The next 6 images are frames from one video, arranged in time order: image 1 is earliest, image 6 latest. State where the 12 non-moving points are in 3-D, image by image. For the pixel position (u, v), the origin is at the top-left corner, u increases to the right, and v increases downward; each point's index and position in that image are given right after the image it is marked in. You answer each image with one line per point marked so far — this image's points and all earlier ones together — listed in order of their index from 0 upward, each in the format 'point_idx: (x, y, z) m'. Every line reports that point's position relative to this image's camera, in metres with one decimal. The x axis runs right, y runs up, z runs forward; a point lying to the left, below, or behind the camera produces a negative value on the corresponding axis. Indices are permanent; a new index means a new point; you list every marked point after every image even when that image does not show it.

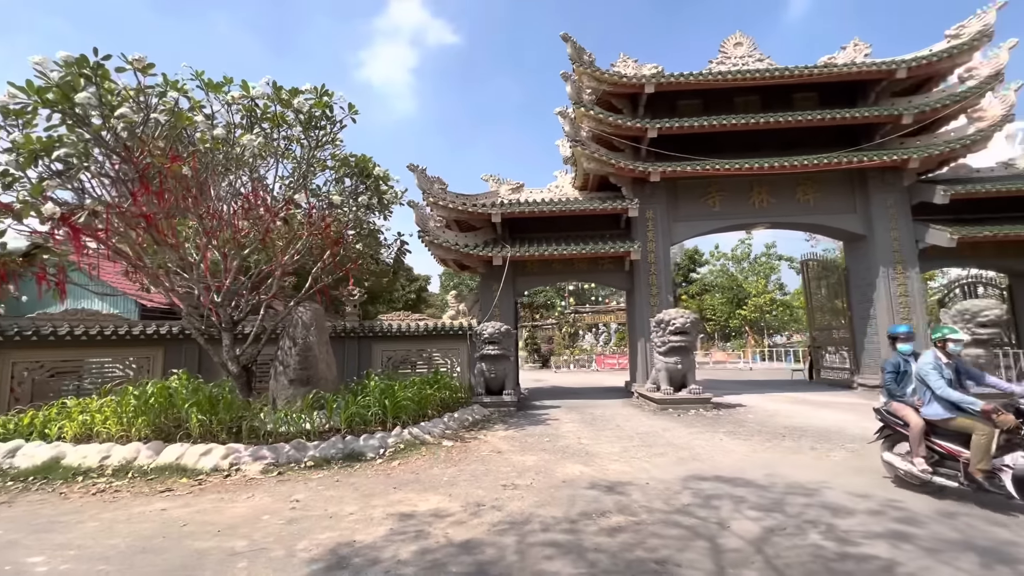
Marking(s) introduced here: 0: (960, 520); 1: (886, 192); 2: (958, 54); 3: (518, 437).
0: (+3.3, -1.7, +3.5) m
1: (+8.7, +2.2, +10.9) m
2: (+9.8, +5.2, +10.4) m
3: (+0.1, -2.3, +7.2) m
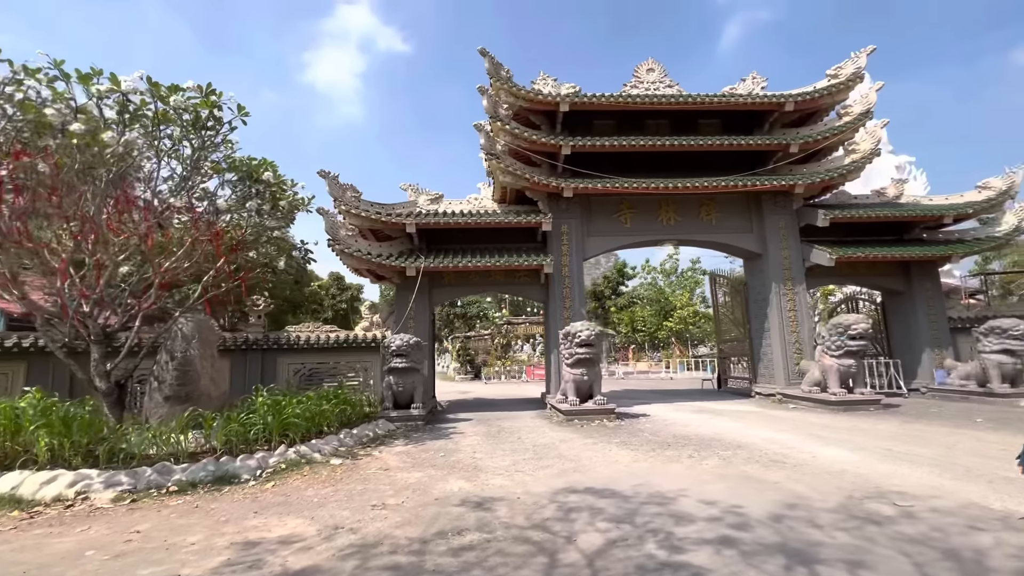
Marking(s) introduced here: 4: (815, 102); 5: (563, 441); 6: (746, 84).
0: (+2.2, -1.9, +3.8) m
1: (+6.7, +1.9, +11.8) m
2: (+7.9, +4.8, +11.5) m
3: (-1.5, -2.5, +7.1) m
4: (+7.5, +4.6, +11.7) m
5: (+0.8, -2.4, +7.5) m
6: (+6.5, +5.6, +13.0) m
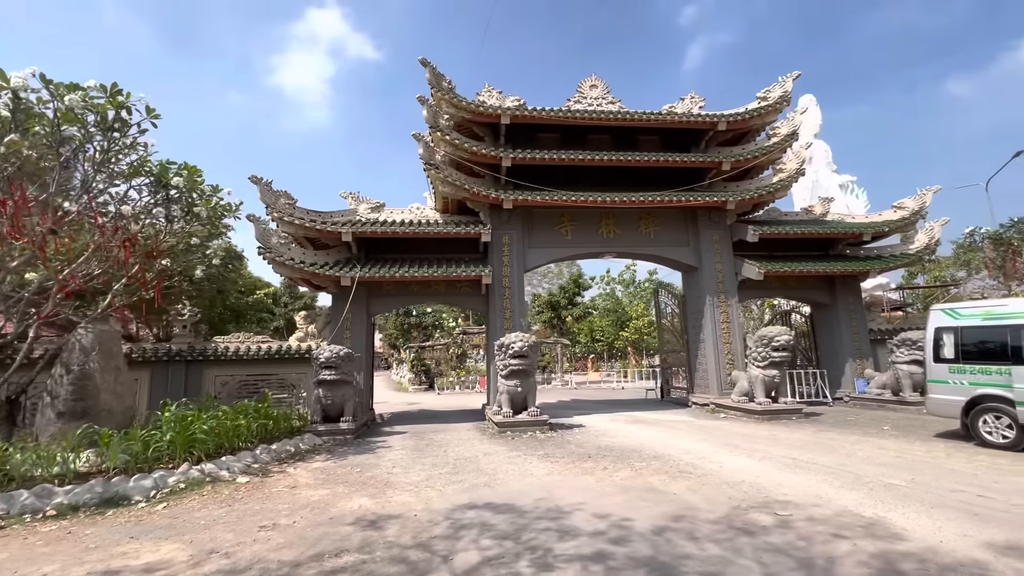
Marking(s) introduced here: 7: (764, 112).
0: (+1.2, -2.0, +3.8) m
1: (+5.2, +1.5, +12.2) m
2: (+6.5, +4.5, +12.1) m
3: (-2.6, -2.6, +6.9) m
4: (+6.1, +4.3, +12.2) m
5: (-0.4, -2.6, +7.4) m
6: (+4.9, +5.3, +13.5) m
7: (+6.5, +4.5, +12.0) m
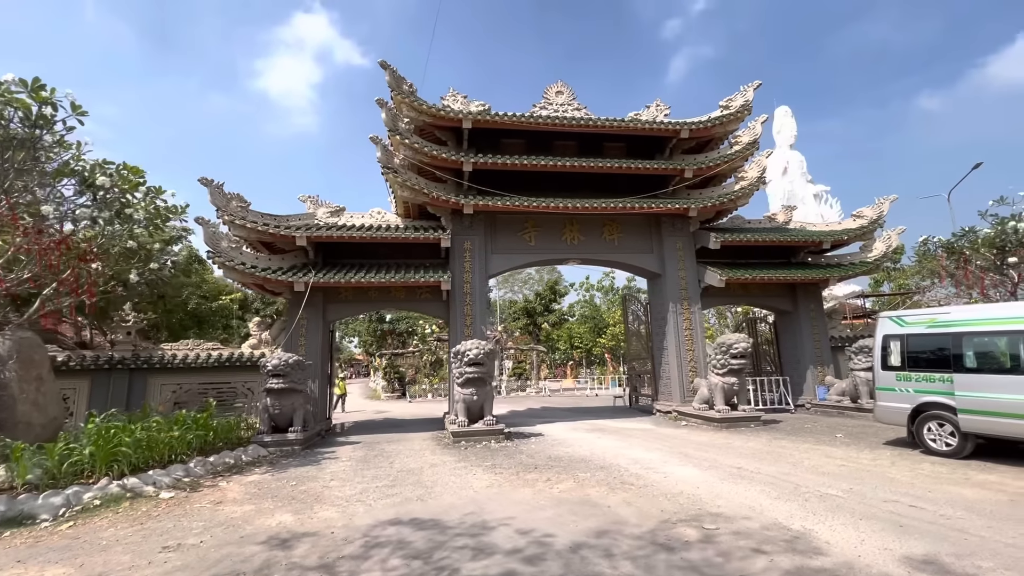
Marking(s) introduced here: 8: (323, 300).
0: (+0.5, -2.1, +3.7) m
1: (+4.3, +1.4, +12.3) m
2: (+5.6, +4.3, +12.1) m
3: (-3.4, -2.7, +6.6) m
4: (+5.2, +4.1, +12.3) m
5: (-1.2, -2.7, +7.2) m
6: (+4.0, +5.1, +13.5) m
7: (+5.5, +4.3, +12.1) m
8: (-4.3, -0.3, +10.8) m
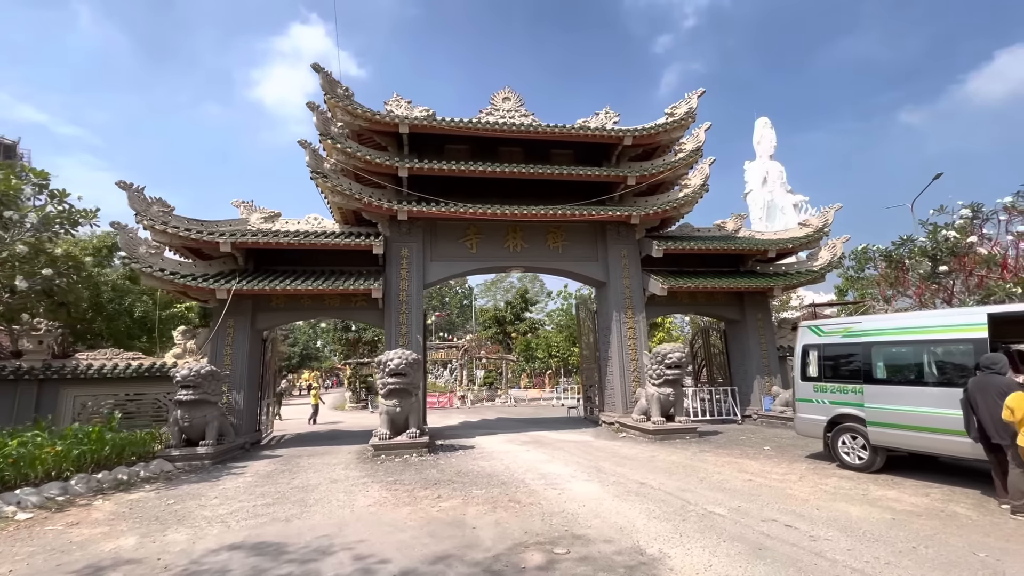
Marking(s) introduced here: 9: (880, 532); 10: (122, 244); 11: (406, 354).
0: (-0.8, -2.1, +3.4) m
1: (+2.8, +1.1, +12.1) m
2: (+4.1, +4.1, +12.1) m
3: (-4.8, -2.8, +6.2) m
4: (+3.7, +3.9, +12.2) m
5: (-2.6, -2.8, +6.9) m
6: (+2.5, +4.9, +13.4) m
7: (+4.1, +4.1, +12.0) m
8: (-5.8, -0.4, +10.5) m
9: (+3.3, -2.2, +4.2) m
10: (-7.7, +0.9, +9.3) m
11: (-2.0, -1.3, +9.0) m
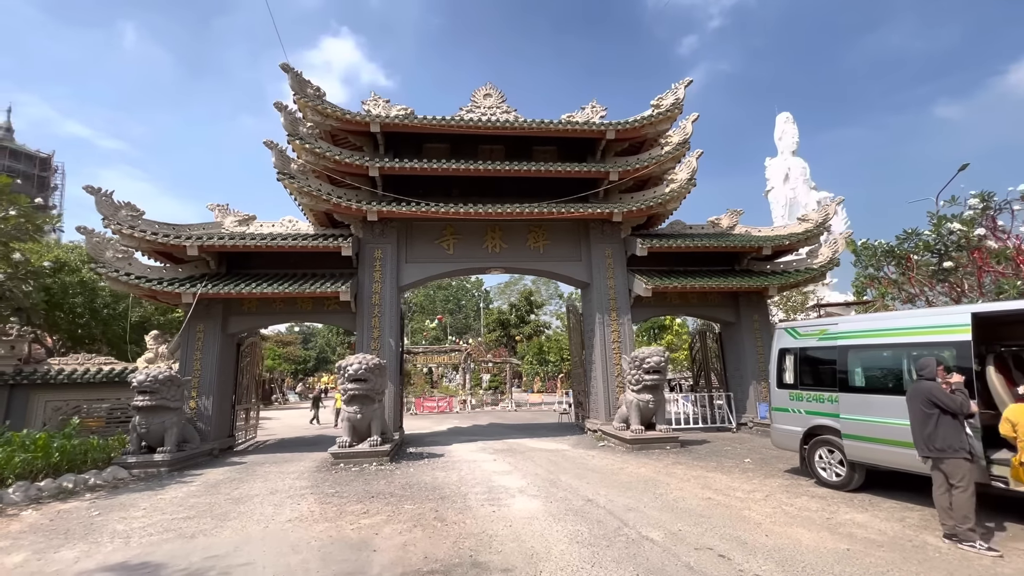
0: (-1.7, -2.1, +3.0) m
1: (+2.3, +1.1, +11.5) m
2: (+3.5, +4.0, +11.5) m
3: (-5.6, -2.9, +6.0) m
4: (+3.1, +3.9, +11.6) m
5: (-3.4, -2.9, +6.6) m
6: (+2.0, +4.8, +12.9) m
7: (+3.5, +4.1, +11.5) m
8: (-6.4, -0.5, +10.4) m
9: (+2.4, -2.1, +3.6) m
10: (-8.3, +0.8, +9.3) m
11: (-2.6, -1.3, +8.7) m
